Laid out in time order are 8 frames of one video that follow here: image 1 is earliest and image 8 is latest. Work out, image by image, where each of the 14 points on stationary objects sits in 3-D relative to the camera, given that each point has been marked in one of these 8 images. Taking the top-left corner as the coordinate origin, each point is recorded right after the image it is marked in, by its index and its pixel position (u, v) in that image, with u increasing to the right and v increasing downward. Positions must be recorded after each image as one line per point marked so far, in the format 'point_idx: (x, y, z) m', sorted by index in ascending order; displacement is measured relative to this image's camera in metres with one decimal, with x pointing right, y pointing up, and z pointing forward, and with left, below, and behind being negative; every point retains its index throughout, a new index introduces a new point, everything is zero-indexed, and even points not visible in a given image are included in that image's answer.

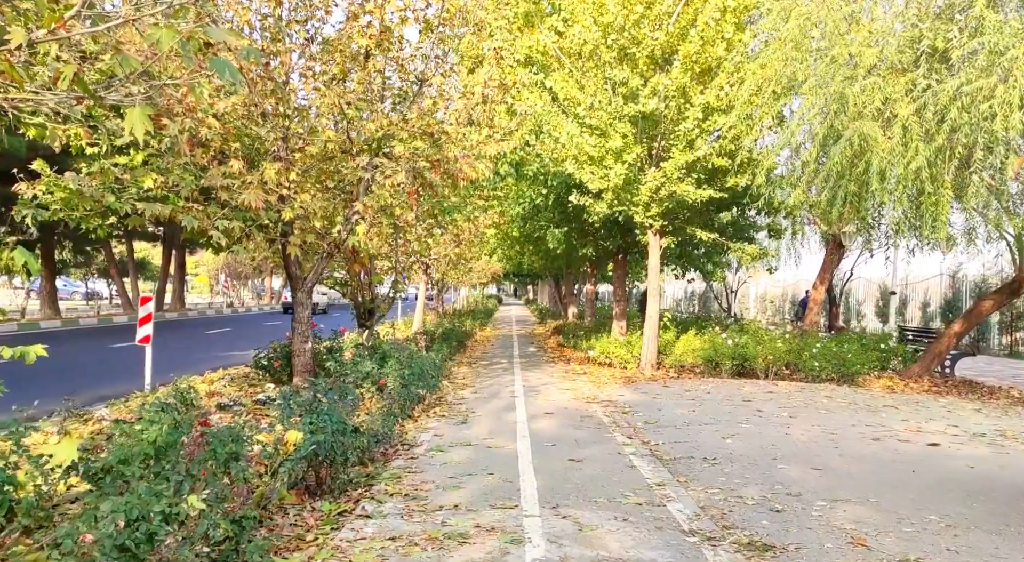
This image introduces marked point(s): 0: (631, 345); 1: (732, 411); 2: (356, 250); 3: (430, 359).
0: (+2.4, -1.3, +14.1) m
1: (+2.8, -1.7, +9.1) m
2: (-2.6, +0.5, +12.0) m
3: (-1.3, -1.3, +11.4) m
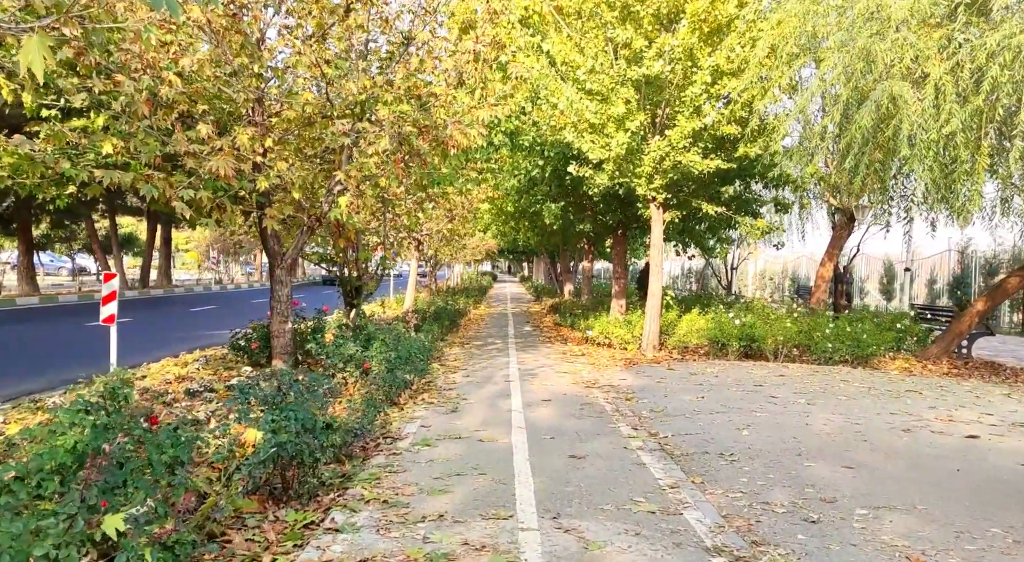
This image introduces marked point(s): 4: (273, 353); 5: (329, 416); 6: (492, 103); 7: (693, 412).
0: (+2.3, -0.8, +13.4) m
1: (+2.8, -1.4, +8.4) m
2: (-2.7, +0.9, +11.2) m
3: (-1.4, -0.9, +10.7) m
4: (-3.3, -1.0, +9.9) m
5: (-1.4, -1.0, +5.4) m
6: (-0.3, +2.4, +9.5) m
7: (+2.0, -1.4, +7.6) m
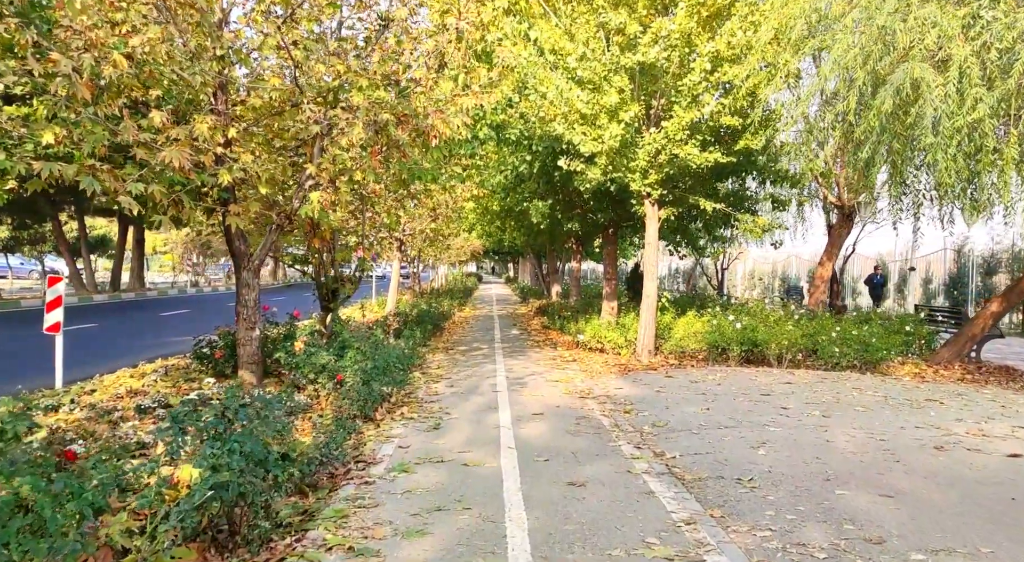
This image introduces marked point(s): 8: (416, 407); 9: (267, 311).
0: (+2.0, -0.8, +12.7) m
1: (+2.6, -1.4, +7.7) m
2: (-2.9, +0.9, +10.4) m
3: (-1.6, -0.9, +9.9) m
4: (-3.5, -1.1, +9.1) m
5: (-1.5, -1.1, +4.7) m
6: (-0.4, +2.3, +8.7) m
7: (+1.8, -1.4, +7.0) m
8: (-1.1, -1.5, +8.1) m
9: (-3.7, -0.5, +10.7) m
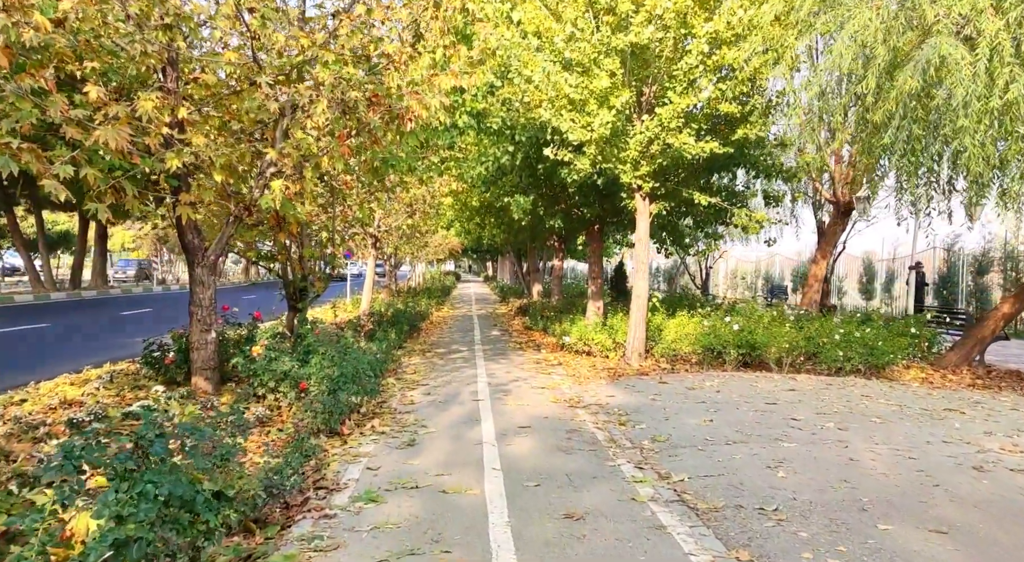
0: (+1.7, -0.8, +12.0) m
1: (+2.5, -1.4, +7.0) m
2: (-3.2, +0.9, +9.6) m
3: (-1.8, -0.9, +9.1) m
4: (-3.7, -1.0, +8.3) m
5: (-1.5, -1.1, +3.8) m
6: (-0.6, +2.4, +8.0) m
7: (+1.7, -1.4, +6.2) m
8: (-1.3, -1.4, +7.3) m
9: (-4.0, -0.4, +9.8) m
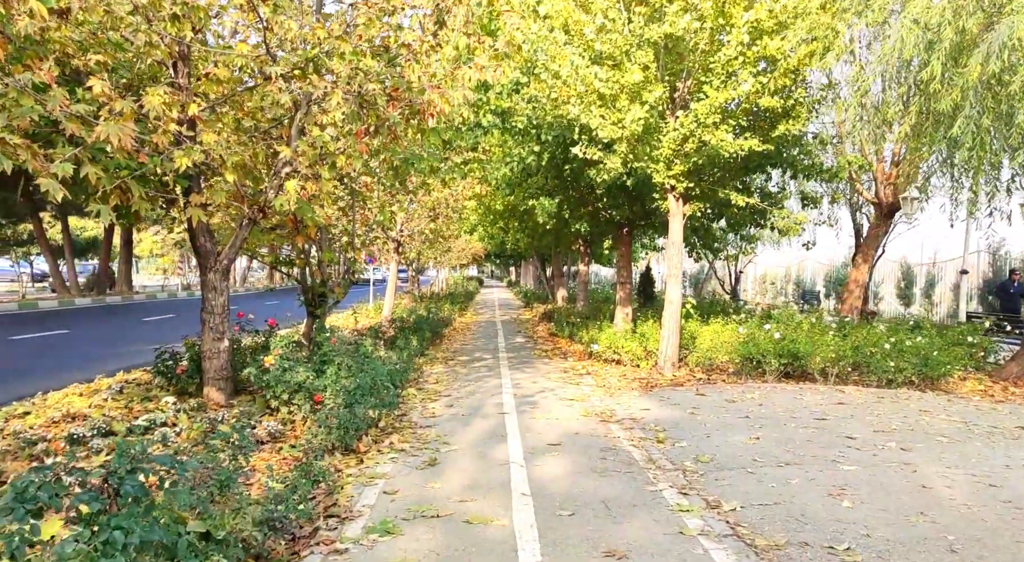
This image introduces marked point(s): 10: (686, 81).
0: (+2.1, -0.9, +11.4) m
1: (+2.7, -1.4, +6.4) m
2: (-2.8, +0.8, +9.2) m
3: (-1.5, -1.0, +8.6) m
4: (-3.4, -1.1, +7.9) m
5: (-1.4, -1.1, +3.4) m
6: (-0.3, +2.3, +7.5) m
7: (+1.9, -1.5, +5.7) m
8: (-1.0, -1.5, +6.9) m
9: (-3.6, -0.5, +9.5) m
10: (+2.4, +2.7, +9.7) m
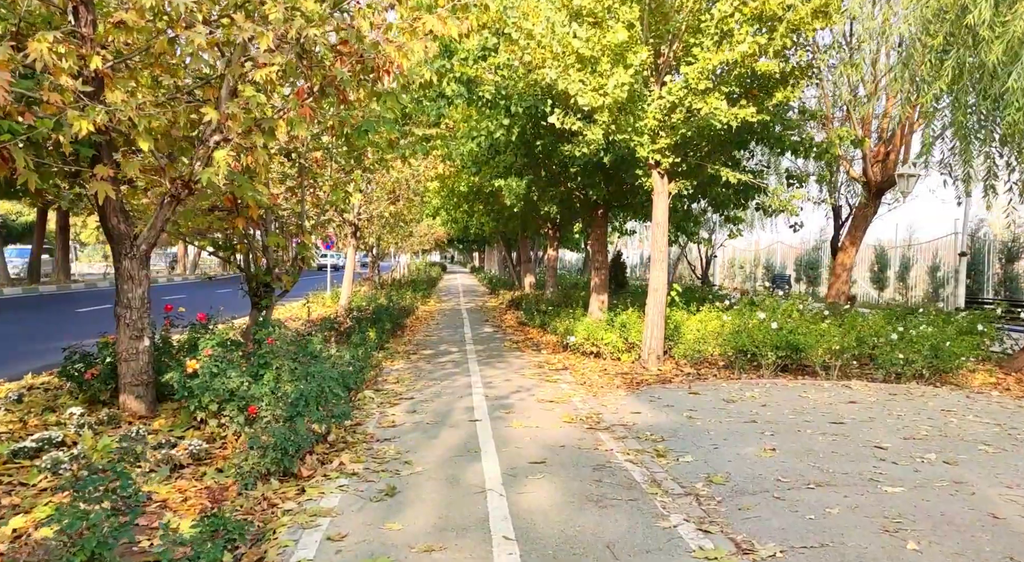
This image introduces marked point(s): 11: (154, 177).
0: (+1.7, -0.7, +10.5) m
1: (+2.5, -1.3, +5.6) m
2: (-3.1, +1.0, +8.0) m
3: (-1.8, -0.8, +7.5) m
4: (-3.7, -1.0, +6.6) m
5: (-1.4, -1.1, +2.3) m
6: (-0.6, +2.4, +6.4) m
7: (+1.8, -1.4, +4.7) m
8: (-1.2, -1.4, +5.8) m
9: (-3.9, -0.4, +8.2) m
10: (+2.0, +2.9, +8.7) m
11: (-3.4, +1.0, +6.6) m
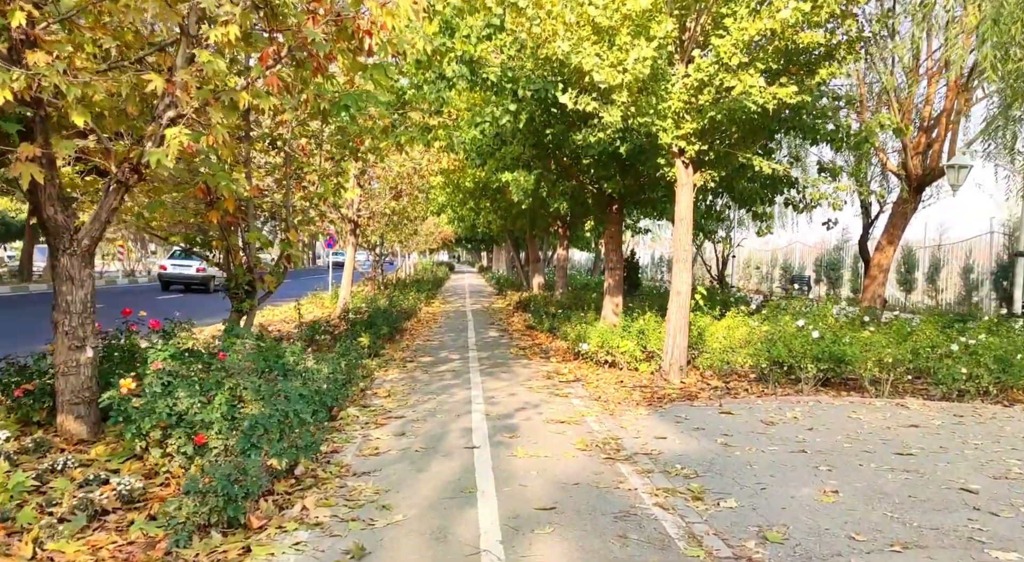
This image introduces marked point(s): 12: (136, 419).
0: (+1.8, -0.7, +9.4) m
1: (+2.6, -1.3, +4.5) m
2: (-3.1, +1.0, +7.0) m
3: (-1.7, -0.9, +6.5) m
4: (-3.6, -1.0, +5.7) m
5: (-1.4, -1.1, +1.3) m
6: (-0.5, +2.4, +5.4) m
7: (+1.8, -1.4, +3.7) m
8: (-1.2, -1.4, +4.8) m
9: (-3.9, -0.4, +7.3) m
10: (+2.1, +2.9, +7.7) m
11: (-3.3, +1.0, +5.7) m
12: (-2.6, -0.9, +4.9) m
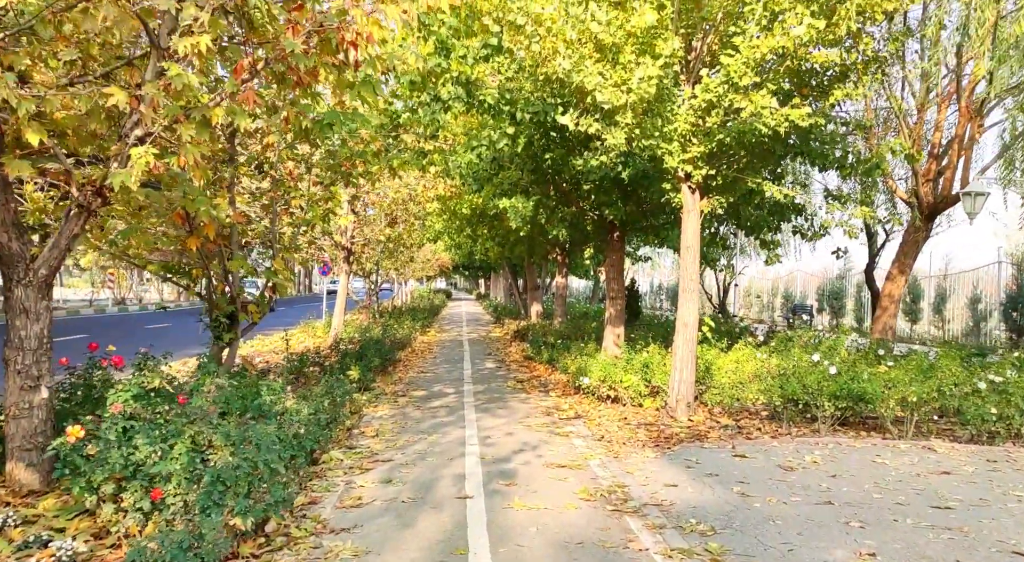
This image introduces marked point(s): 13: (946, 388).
0: (+1.7, -1.1, +8.9) m
1: (+2.5, -1.5, +4.0) m
2: (-3.1, +0.7, +6.5) m
3: (-1.8, -1.1, +6.0) m
4: (-3.7, -1.2, +5.2) m
5: (-1.4, -1.1, +0.8) m
6: (-0.6, +2.2, +5.0) m
7: (+1.8, -1.6, +3.2) m
8: (-1.2, -1.6, +4.3) m
9: (-3.9, -0.7, +6.8) m
10: (+2.0, +2.6, +7.3) m
11: (-3.4, +0.7, +5.2) m
12: (-2.6, -1.2, +4.4) m
13: (+4.3, -1.0, +7.0) m
